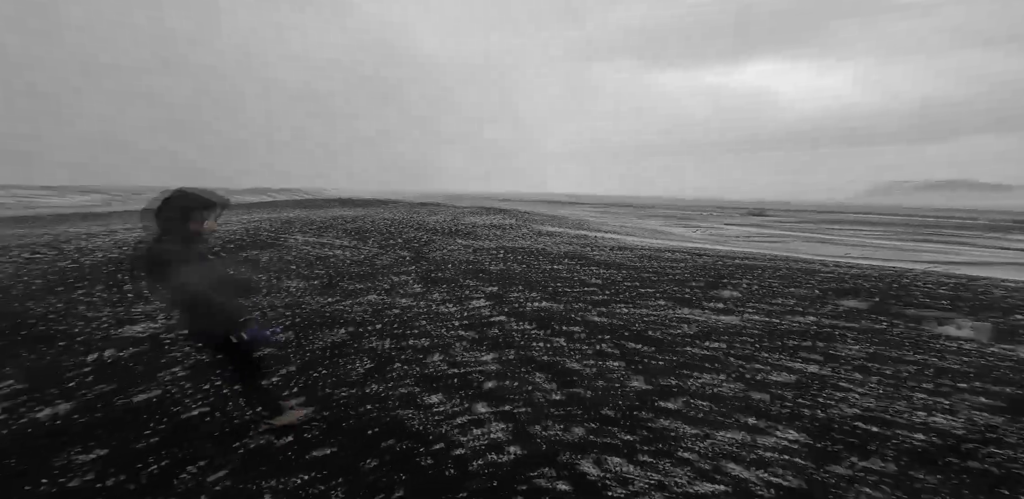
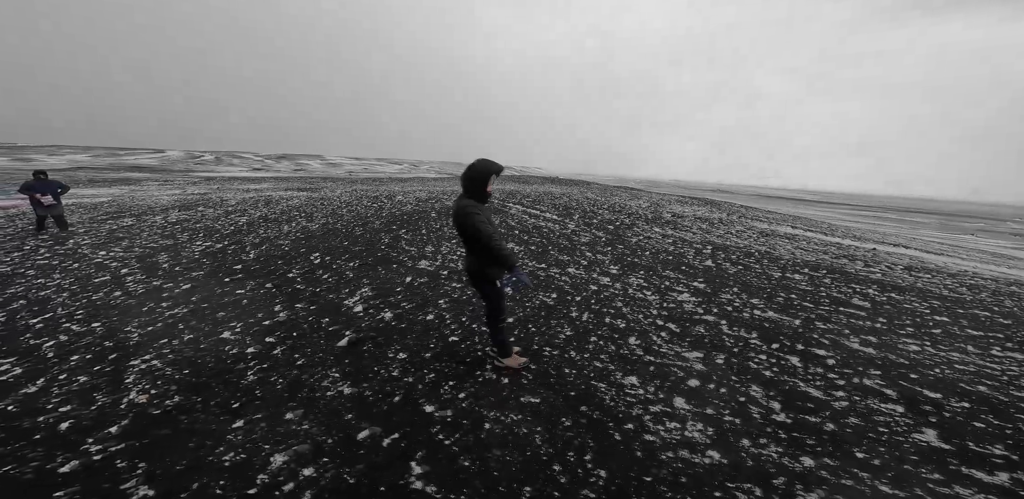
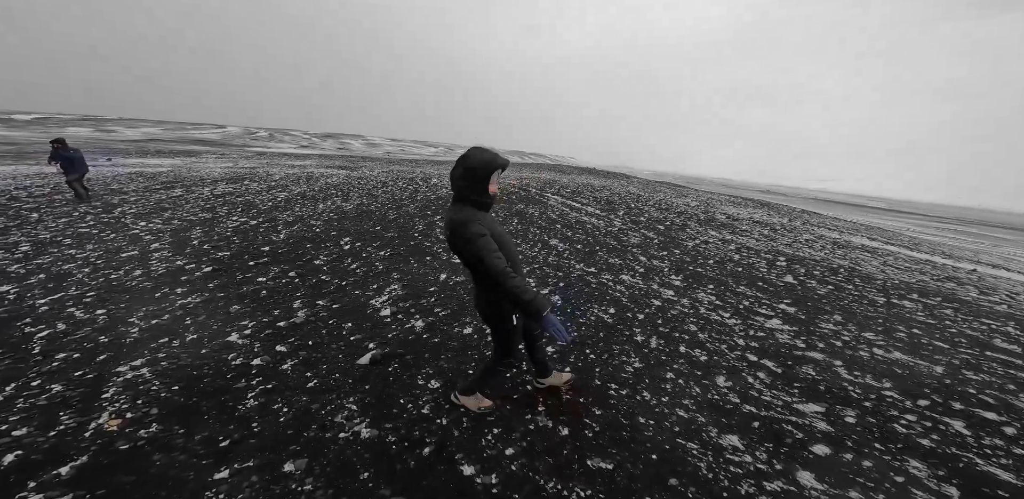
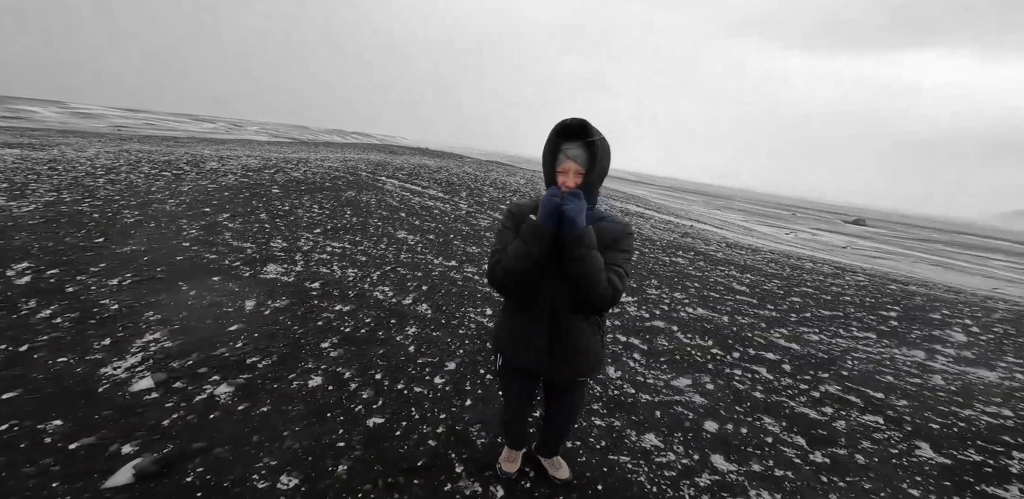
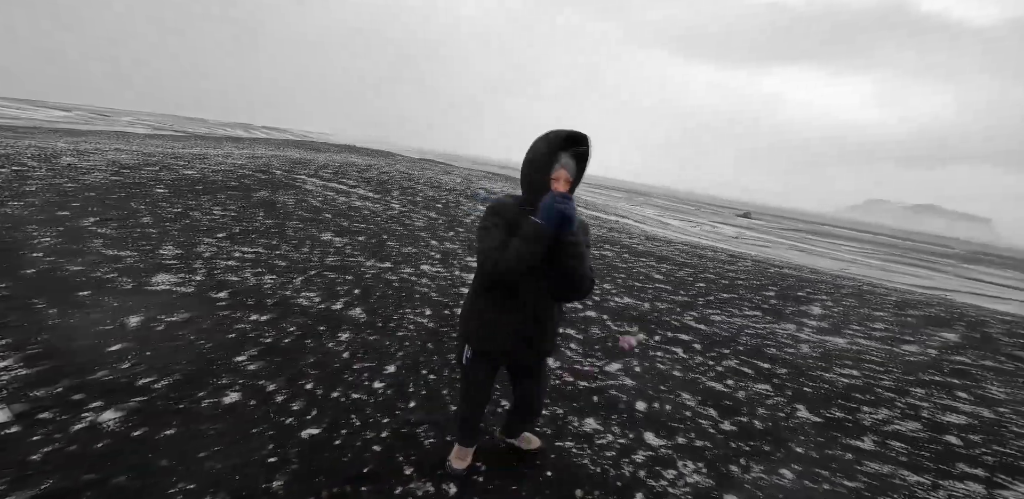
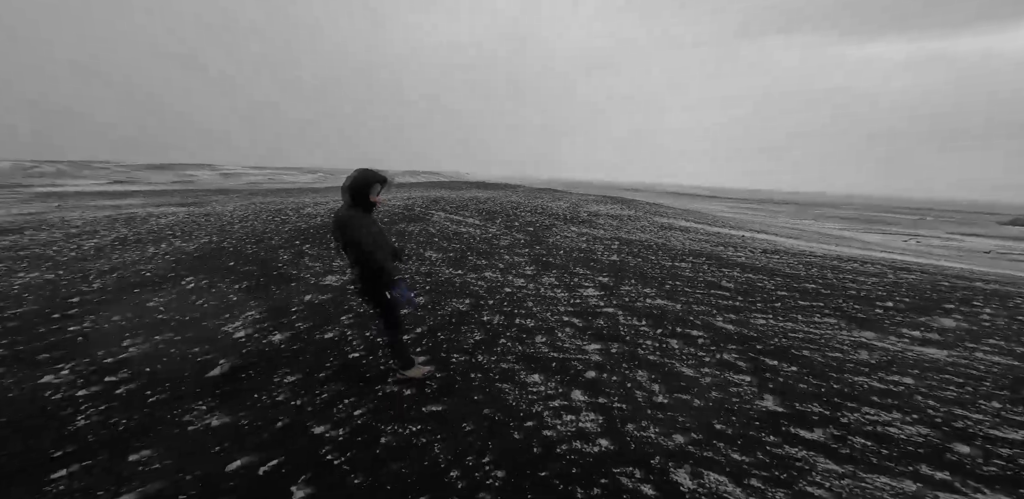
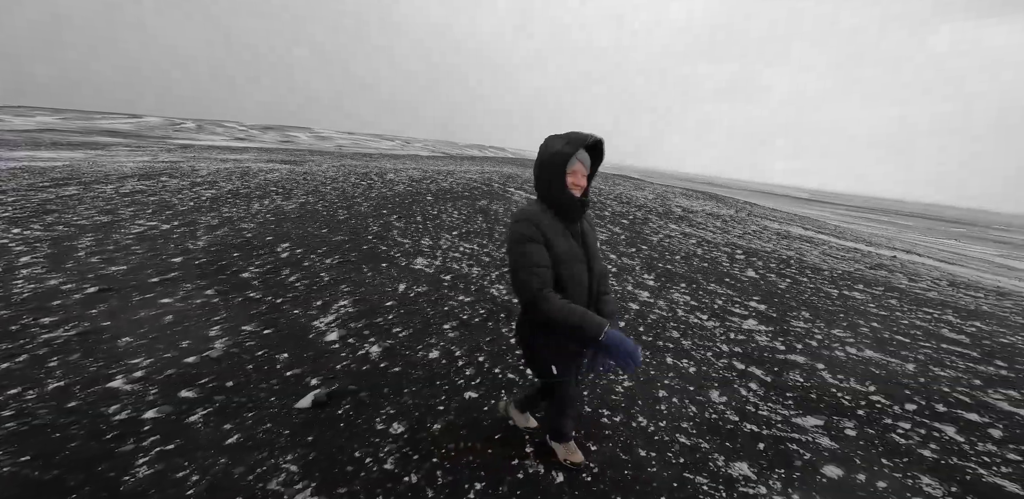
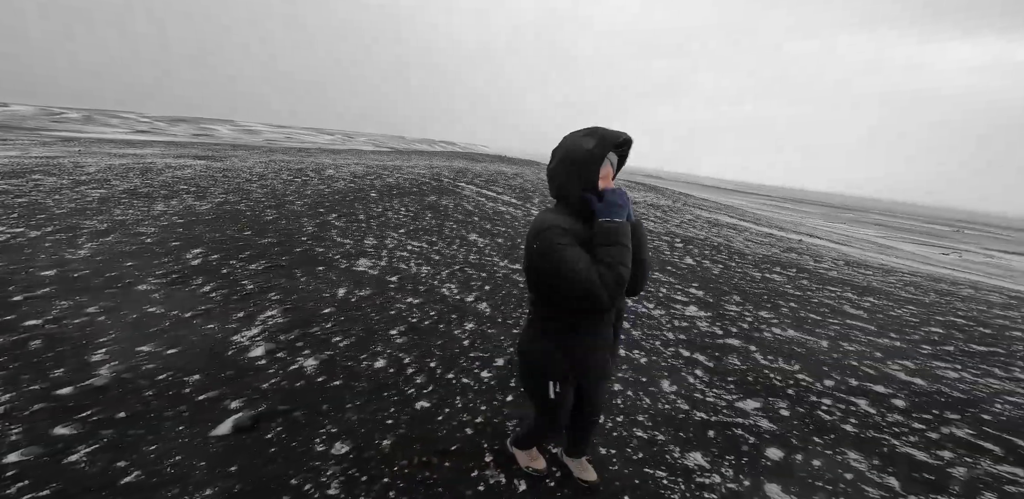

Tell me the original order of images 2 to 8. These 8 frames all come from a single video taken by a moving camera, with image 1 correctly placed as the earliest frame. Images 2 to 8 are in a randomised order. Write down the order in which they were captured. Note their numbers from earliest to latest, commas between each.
6, 2, 3, 7, 8, 4, 5
